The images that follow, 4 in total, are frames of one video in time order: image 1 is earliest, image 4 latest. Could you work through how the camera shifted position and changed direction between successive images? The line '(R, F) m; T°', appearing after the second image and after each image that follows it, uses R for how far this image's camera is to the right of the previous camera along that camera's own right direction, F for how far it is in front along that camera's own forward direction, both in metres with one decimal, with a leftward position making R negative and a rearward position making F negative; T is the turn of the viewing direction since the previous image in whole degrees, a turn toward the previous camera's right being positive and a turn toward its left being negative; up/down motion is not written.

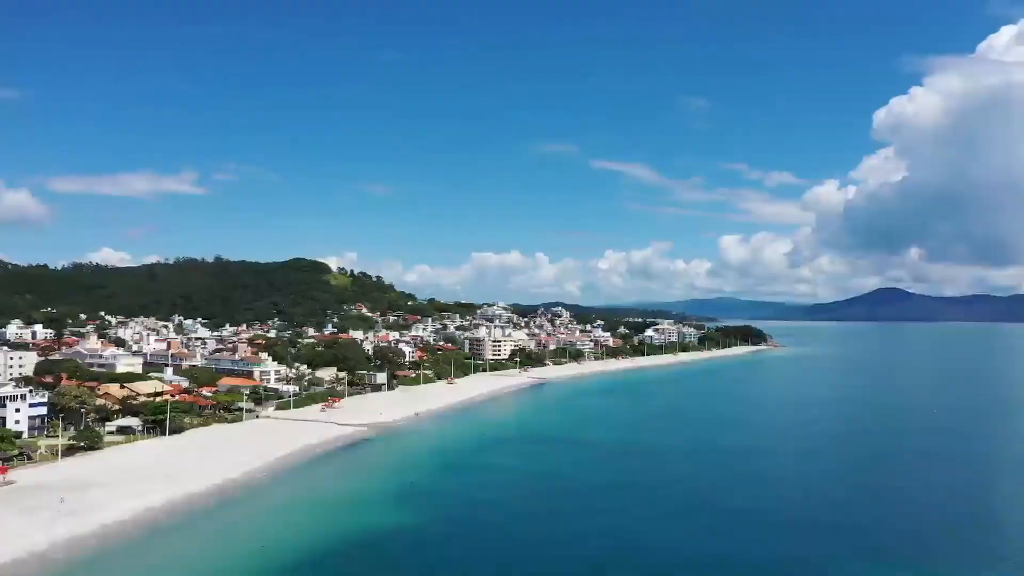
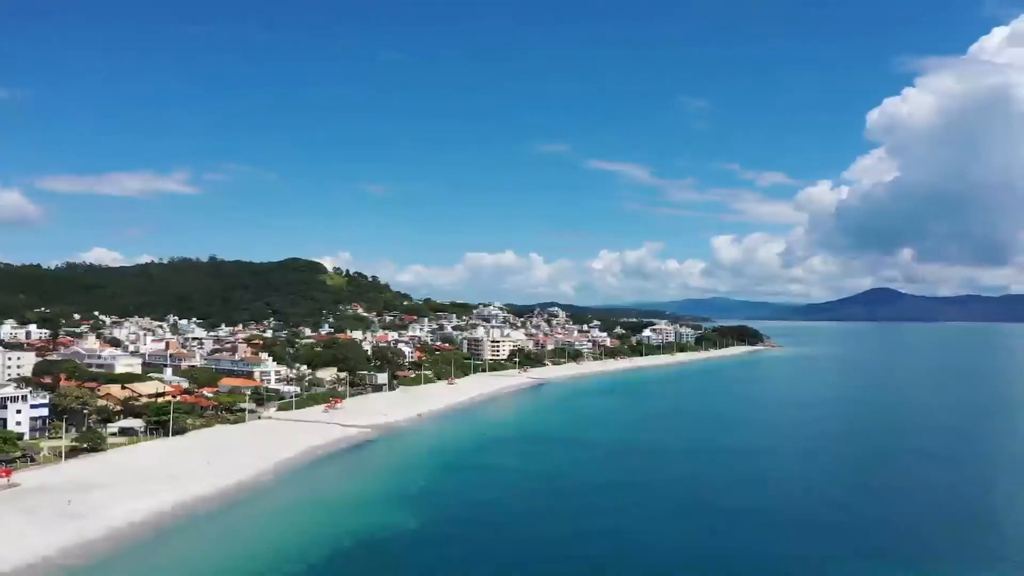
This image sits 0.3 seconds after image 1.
(-0.4, +0.2) m; 0°
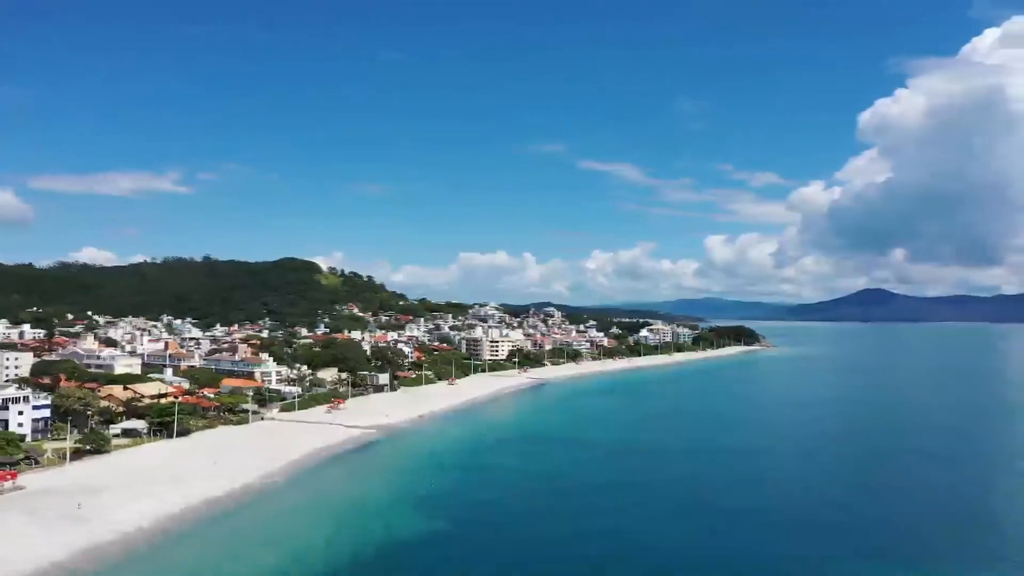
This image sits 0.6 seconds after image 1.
(-0.4, +0.2) m; 0°
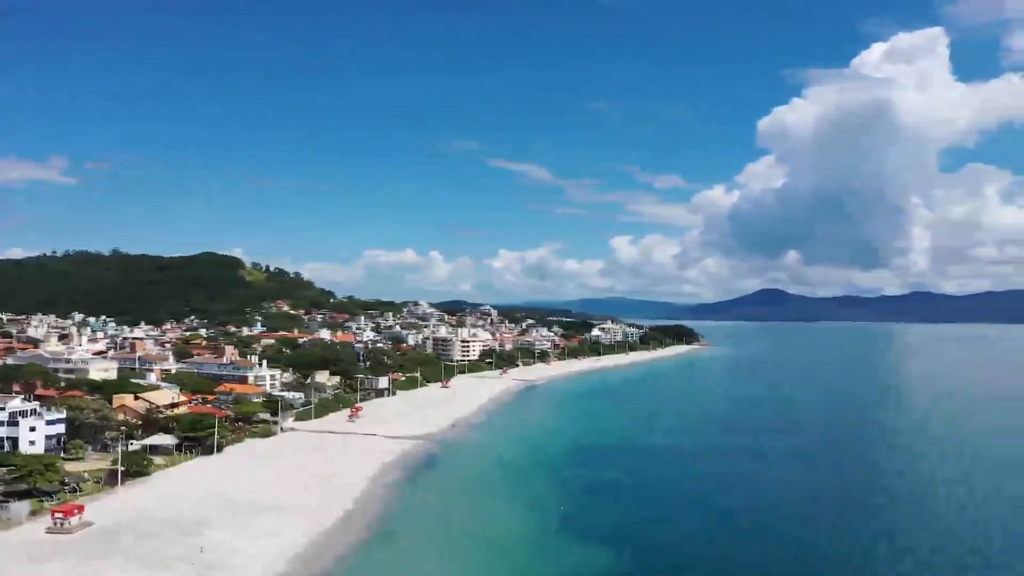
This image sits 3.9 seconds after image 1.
(-4.7, +2.2) m; +6°
